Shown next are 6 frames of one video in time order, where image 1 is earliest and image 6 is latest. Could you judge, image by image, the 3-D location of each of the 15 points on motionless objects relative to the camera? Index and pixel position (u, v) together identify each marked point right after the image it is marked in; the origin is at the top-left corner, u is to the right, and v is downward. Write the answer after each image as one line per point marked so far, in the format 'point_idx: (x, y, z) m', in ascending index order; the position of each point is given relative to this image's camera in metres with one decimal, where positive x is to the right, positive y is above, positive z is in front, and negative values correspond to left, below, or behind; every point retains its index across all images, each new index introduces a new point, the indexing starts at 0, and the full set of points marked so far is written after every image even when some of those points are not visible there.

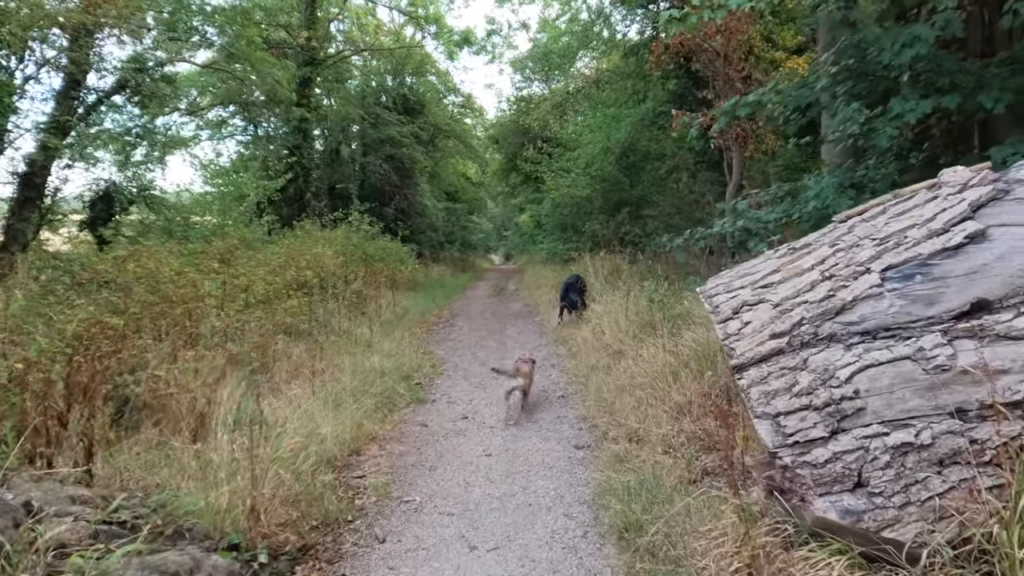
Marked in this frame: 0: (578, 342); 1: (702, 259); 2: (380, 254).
0: (+0.9, -0.7, +8.8) m
1: (+3.2, +0.5, +11.2) m
2: (-3.7, +0.9, +18.8) m
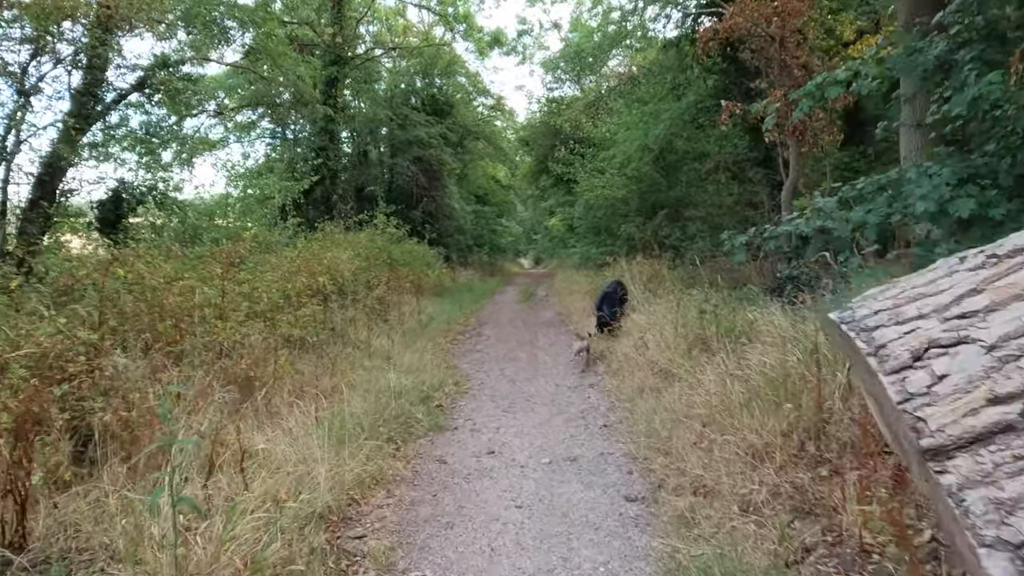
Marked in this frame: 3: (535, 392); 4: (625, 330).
0: (+1.3, -0.8, +7.9) m
1: (+3.7, +0.4, +10.1) m
2: (-2.9, +0.8, +18.0) m
3: (+0.2, -1.1, +6.8) m
4: (+1.6, -0.6, +9.1) m
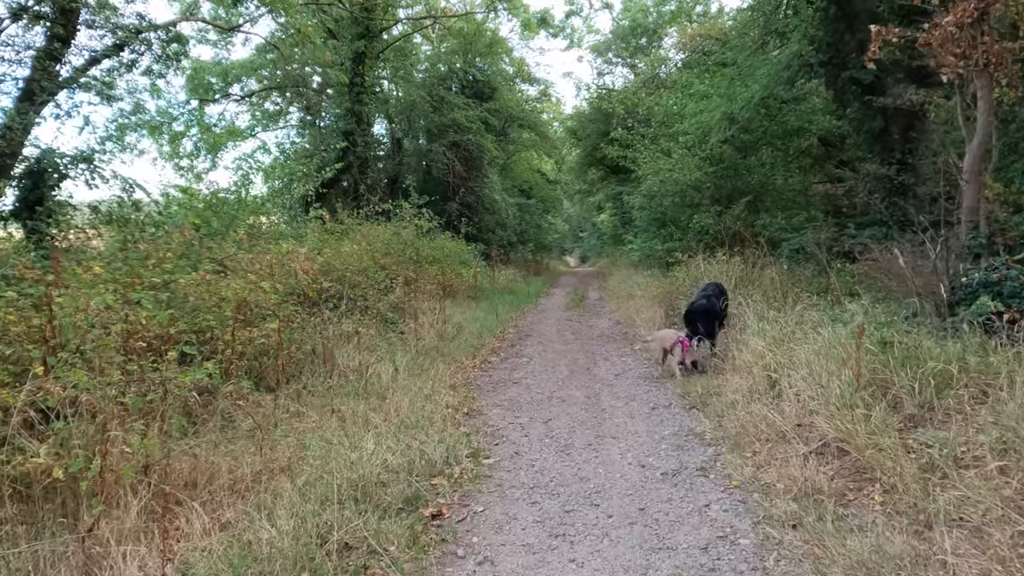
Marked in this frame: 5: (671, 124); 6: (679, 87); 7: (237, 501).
0: (+1.7, -0.9, +5.0) m
1: (+4.2, +0.3, +7.0) m
2: (-1.8, +0.8, +15.4) m
3: (+0.6, -1.2, +4.0) m
4: (+2.0, -0.7, +6.1) m
5: (+4.2, +4.3, +17.6) m
6: (+4.6, +5.5, +18.2) m
7: (-1.4, -1.1, +3.4) m
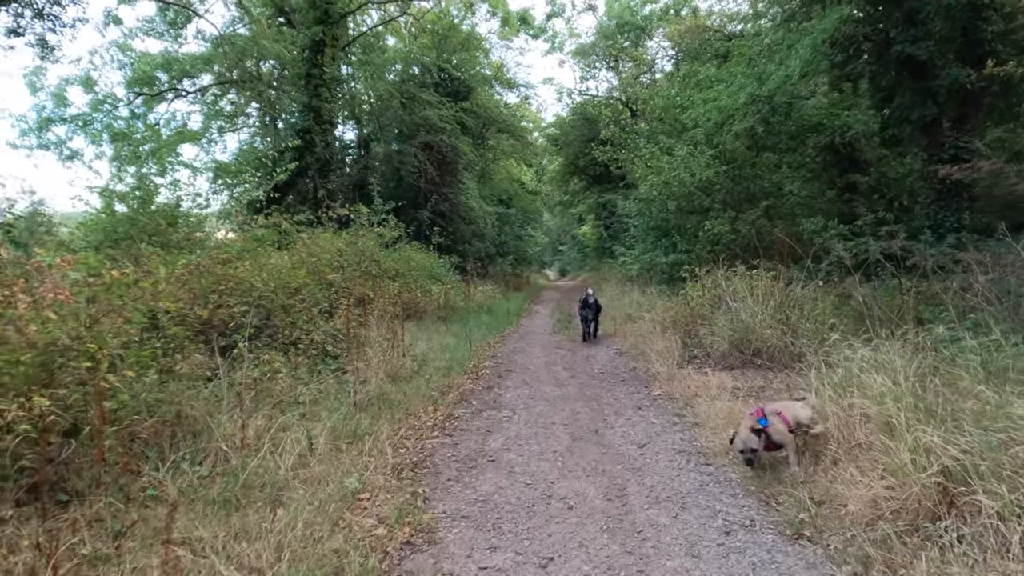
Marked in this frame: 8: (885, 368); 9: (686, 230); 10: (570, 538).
0: (+1.5, -1.1, +2.6) m
1: (+4.1, 0.0, +4.8) m
2: (-2.2, +0.4, +13.0) m
3: (+0.5, -1.3, +1.6) m
4: (+1.9, -0.9, +3.8) m
5: (+3.7, +3.9, +15.5) m
6: (+4.0, +5.0, +16.1) m
7: (-1.5, -1.2, +1.0) m
8: (+2.5, -0.5, +4.5) m
9: (+3.7, +1.2, +14.0) m
10: (+0.3, -1.2, +3.3) m
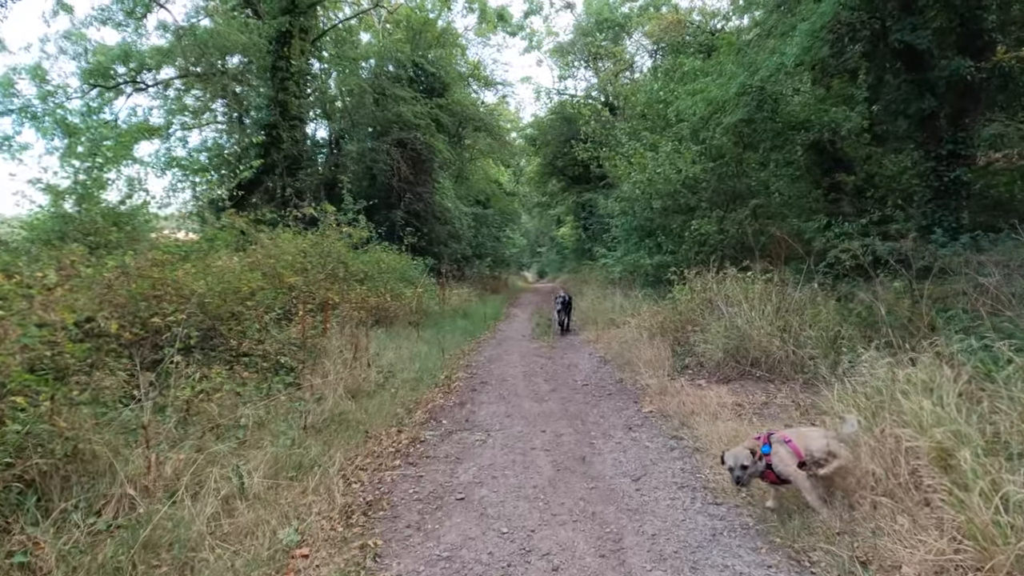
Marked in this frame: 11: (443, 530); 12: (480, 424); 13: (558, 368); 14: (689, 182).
0: (+1.4, -1.1, +2.0) m
1: (+3.9, 0.0, +4.2) m
2: (-2.7, +0.3, +12.2) m
3: (+0.4, -1.3, +0.9) m
4: (+1.7, -0.9, +3.1) m
5: (+3.2, +3.9, +14.8) m
6: (+3.5, +5.0, +15.5) m
7: (-1.5, -1.3, +0.2) m
8: (+2.3, -0.6, +3.8) m
9: (+3.2, +1.2, +13.4) m
10: (+0.2, -1.3, +2.6) m
11: (-0.3, -1.3, +3.6) m
12: (-0.3, -1.2, +5.9) m
13: (+0.6, -1.1, +8.8) m
14: (+3.4, +2.0, +12.7) m
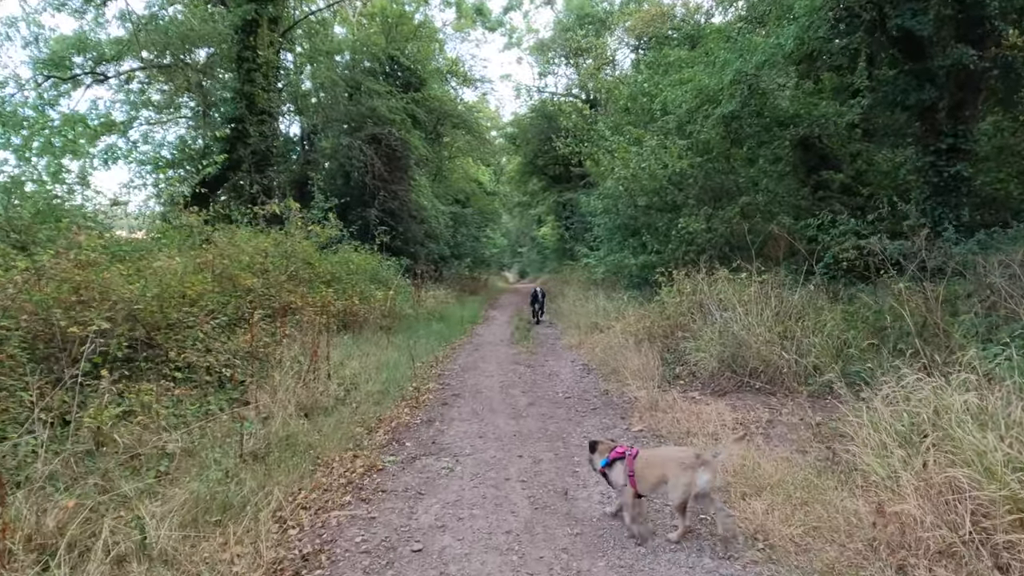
0: (+1.3, -1.1, +1.3) m
1: (+3.7, 0.0, +3.6) m
2: (-3.0, +0.3, +11.4) m
3: (+0.3, -1.4, +0.2) m
4: (+1.6, -1.0, +2.5) m
5: (+2.7, +3.8, +14.2) m
6: (+3.0, +4.9, +14.9) m
7: (-1.6, -1.3, -0.5) m
8: (+2.2, -0.6, +3.2) m
9: (+2.8, +1.1, +12.7) m
10: (+0.1, -1.3, +1.9) m
11: (-0.5, -1.3, +2.9) m
12: (-0.5, -1.2, +5.2) m
13: (+0.3, -1.1, +8.1) m
14: (+2.9, +2.0, +12.1) m
